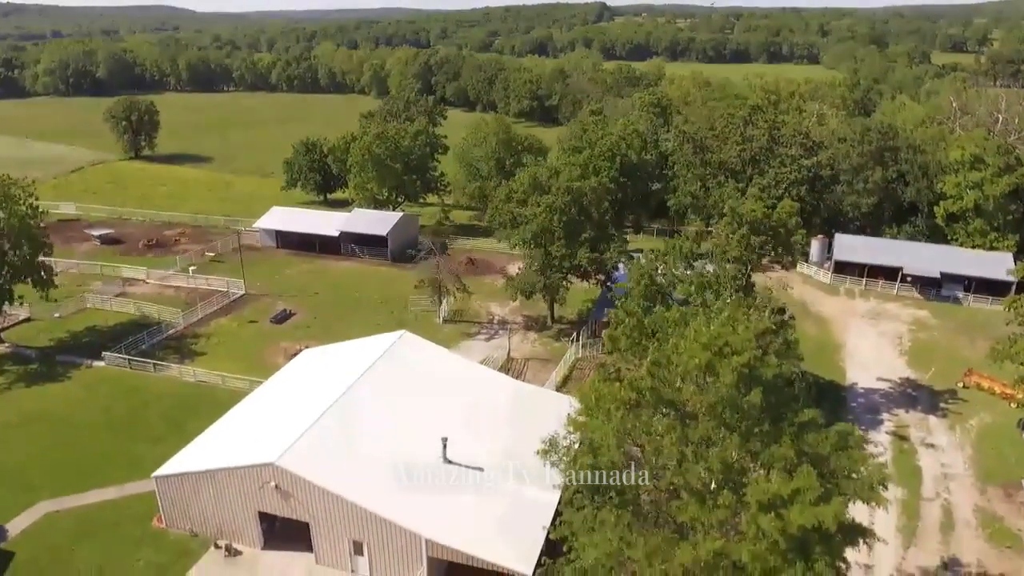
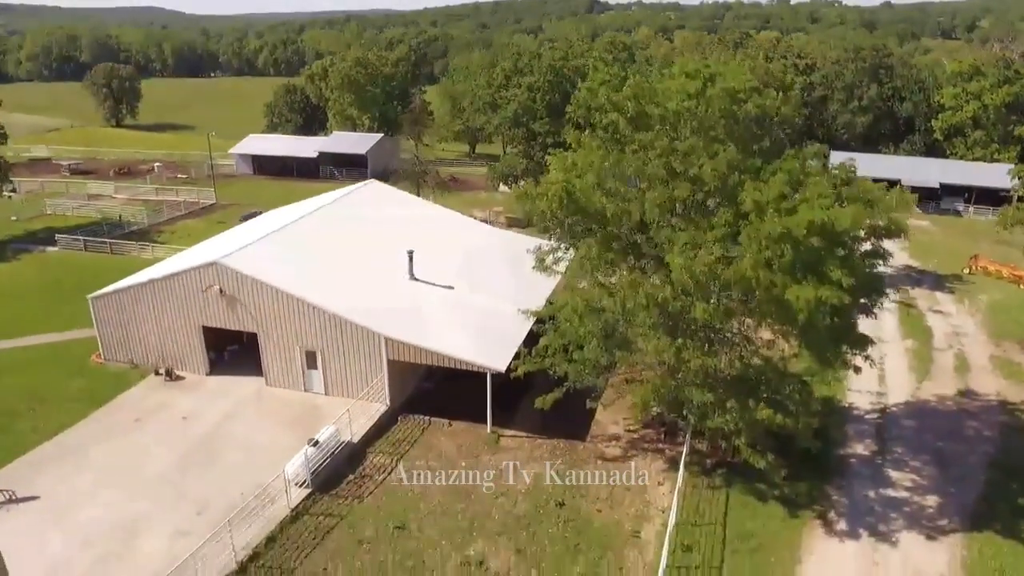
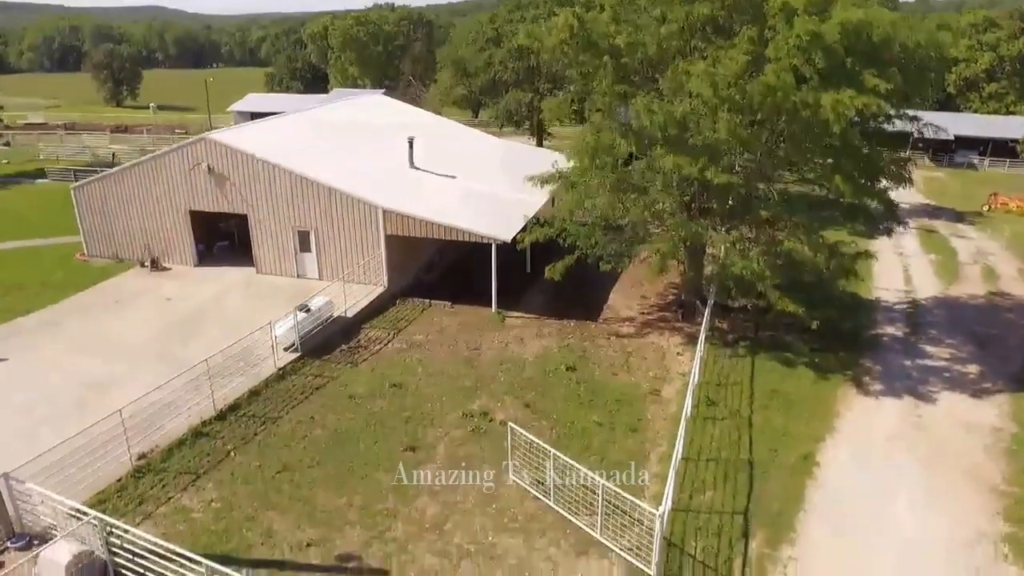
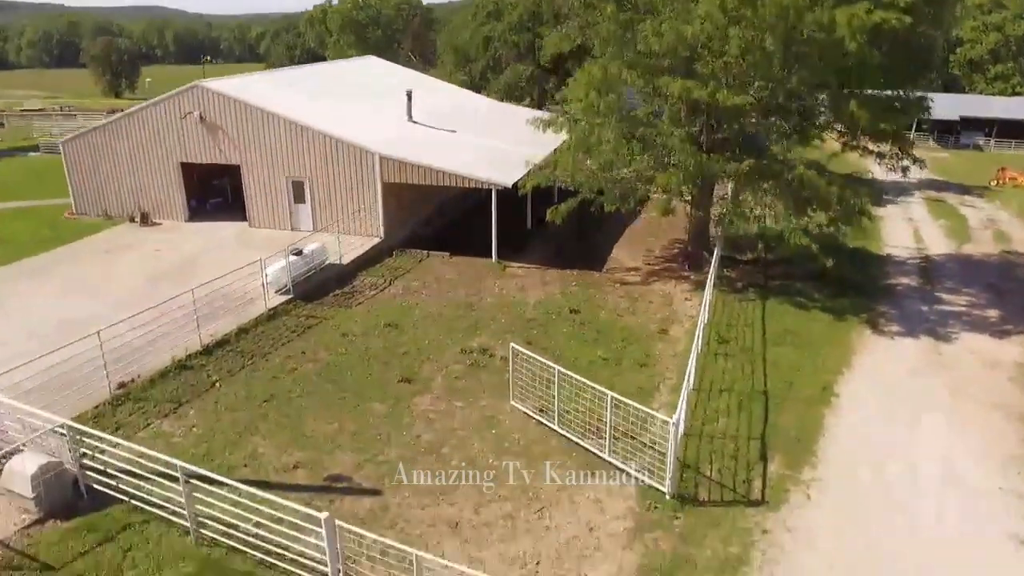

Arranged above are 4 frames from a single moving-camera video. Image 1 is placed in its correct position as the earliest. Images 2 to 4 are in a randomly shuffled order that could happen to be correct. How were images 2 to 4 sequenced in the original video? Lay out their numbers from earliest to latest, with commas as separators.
2, 3, 4
